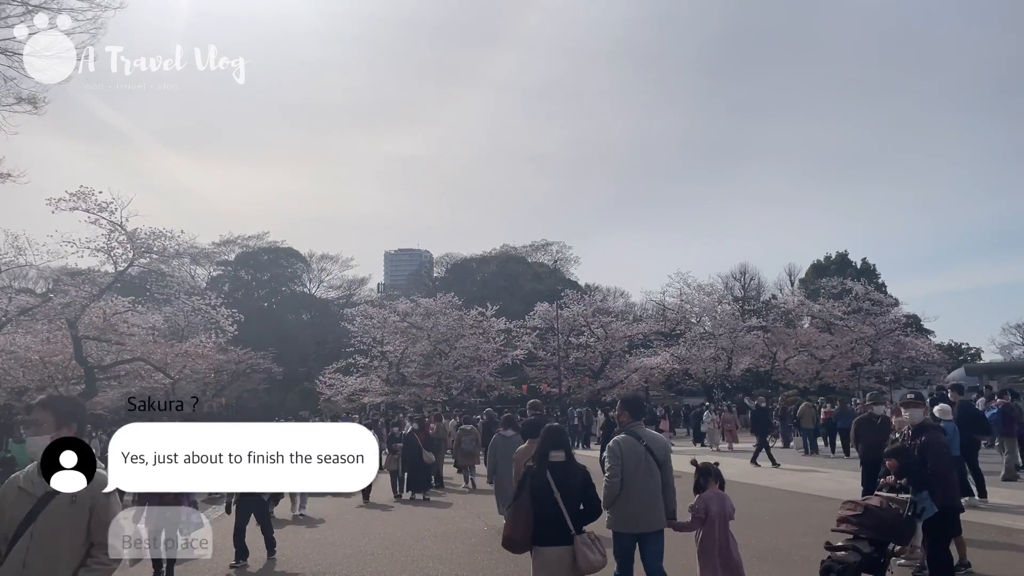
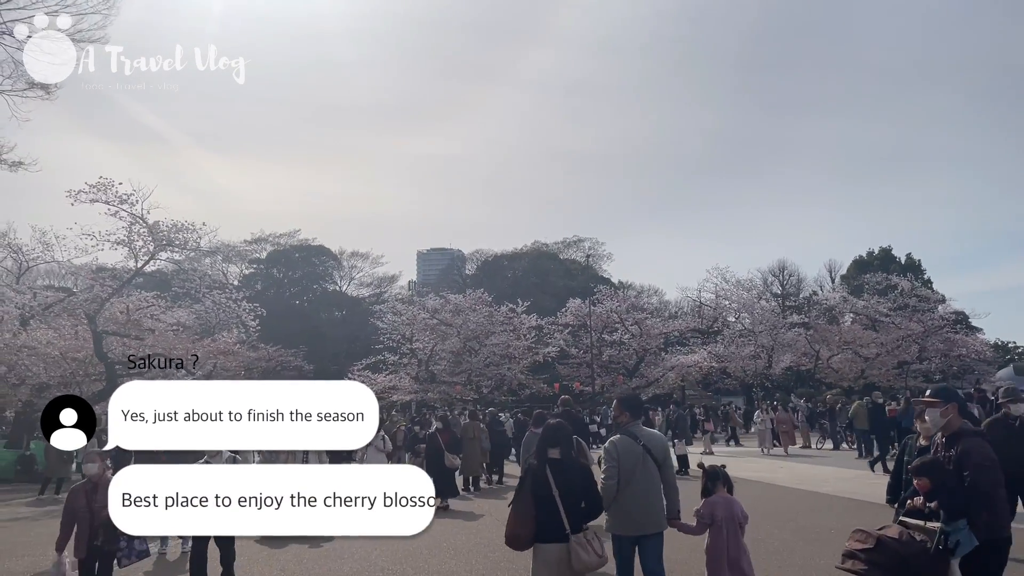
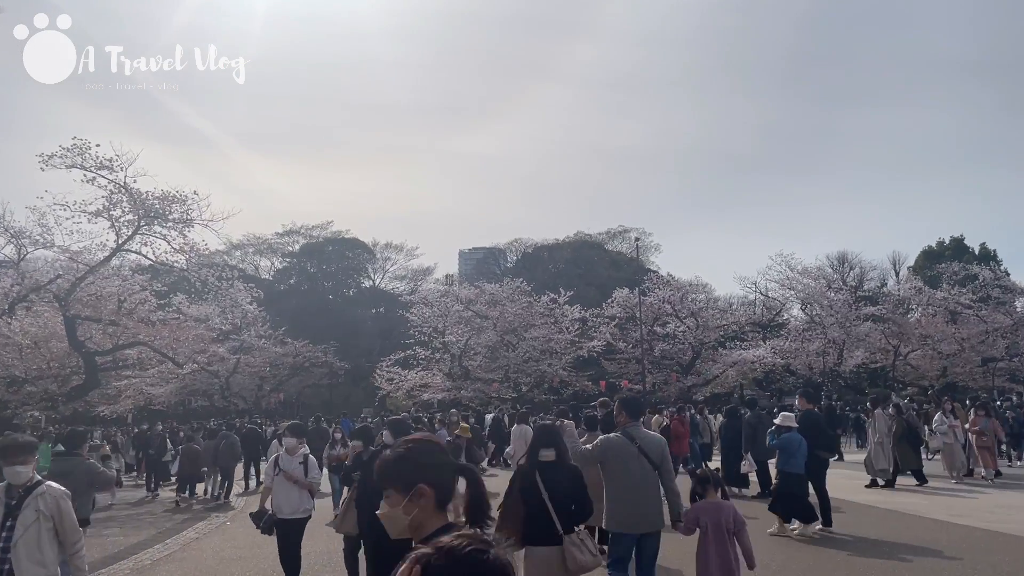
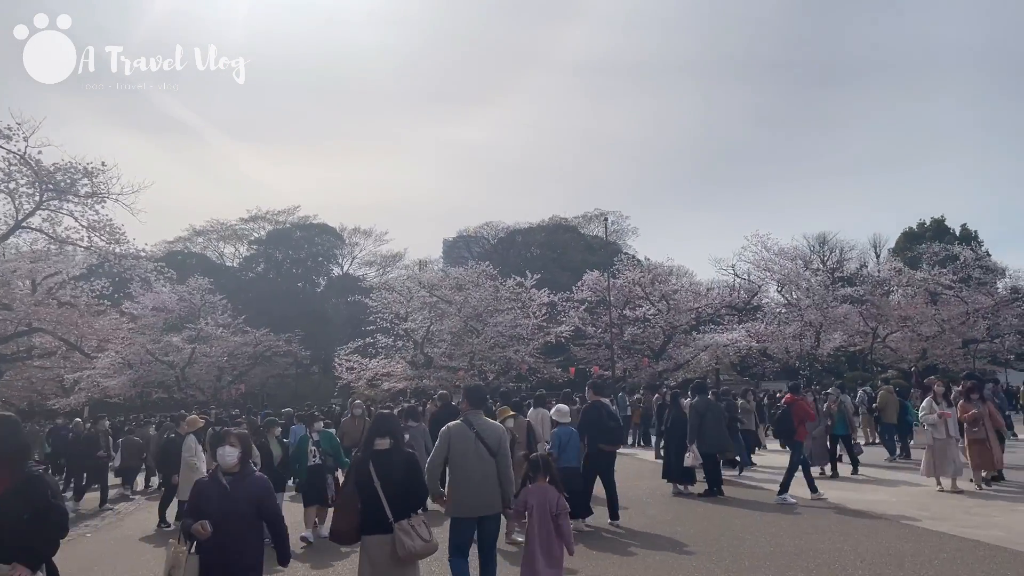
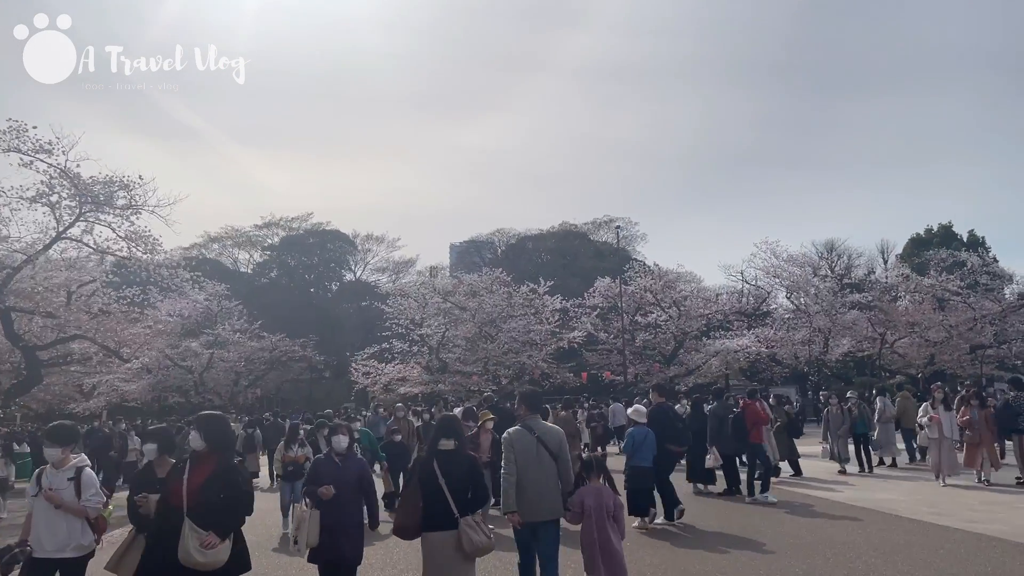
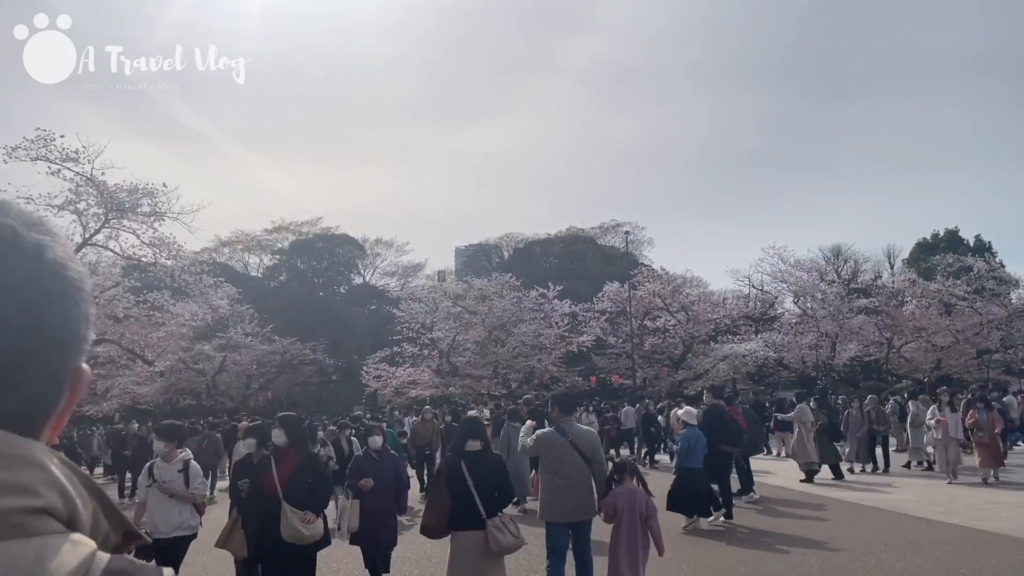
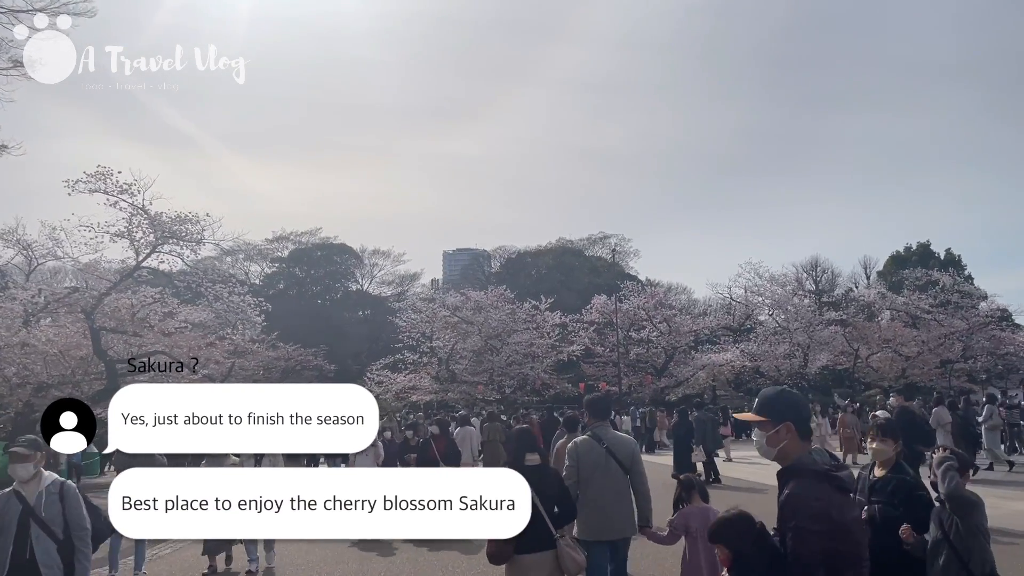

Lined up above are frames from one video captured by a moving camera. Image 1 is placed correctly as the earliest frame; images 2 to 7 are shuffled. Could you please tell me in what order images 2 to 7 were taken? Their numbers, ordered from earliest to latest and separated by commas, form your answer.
2, 7, 3, 6, 5, 4
